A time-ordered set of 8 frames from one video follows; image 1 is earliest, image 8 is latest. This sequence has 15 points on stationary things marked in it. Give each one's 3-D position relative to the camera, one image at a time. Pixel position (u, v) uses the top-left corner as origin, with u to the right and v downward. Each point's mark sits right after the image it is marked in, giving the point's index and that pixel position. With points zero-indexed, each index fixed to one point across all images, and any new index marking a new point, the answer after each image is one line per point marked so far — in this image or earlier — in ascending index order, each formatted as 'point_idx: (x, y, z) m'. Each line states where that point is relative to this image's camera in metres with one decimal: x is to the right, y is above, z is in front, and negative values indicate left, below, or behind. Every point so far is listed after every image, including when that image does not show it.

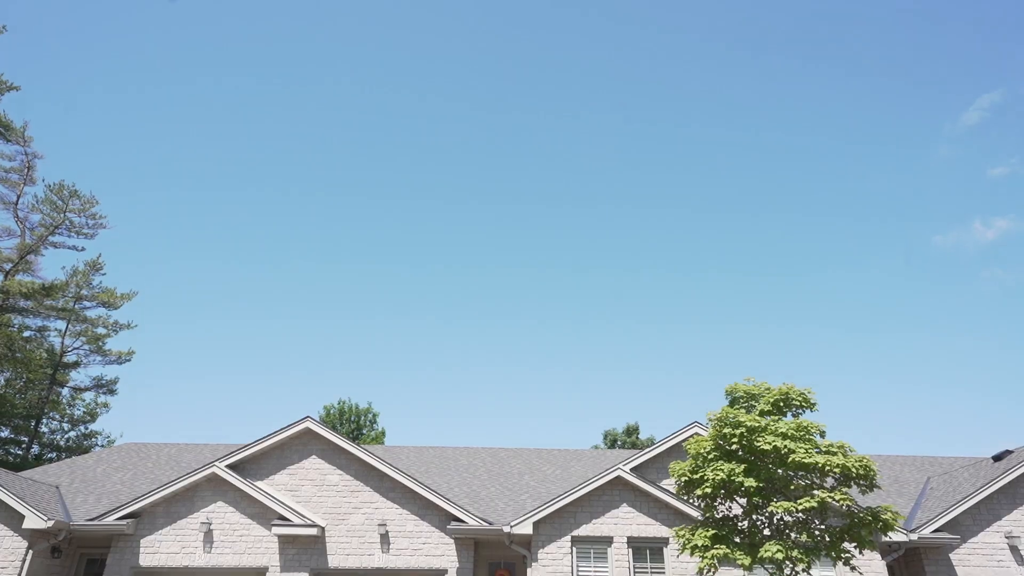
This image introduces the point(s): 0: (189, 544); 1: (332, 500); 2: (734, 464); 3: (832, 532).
0: (-7.2, -5.8, +14.7) m
1: (-4.2, -5.0, +15.3) m
2: (+4.0, -3.1, +11.7) m
3: (+5.6, -4.3, +11.6) m
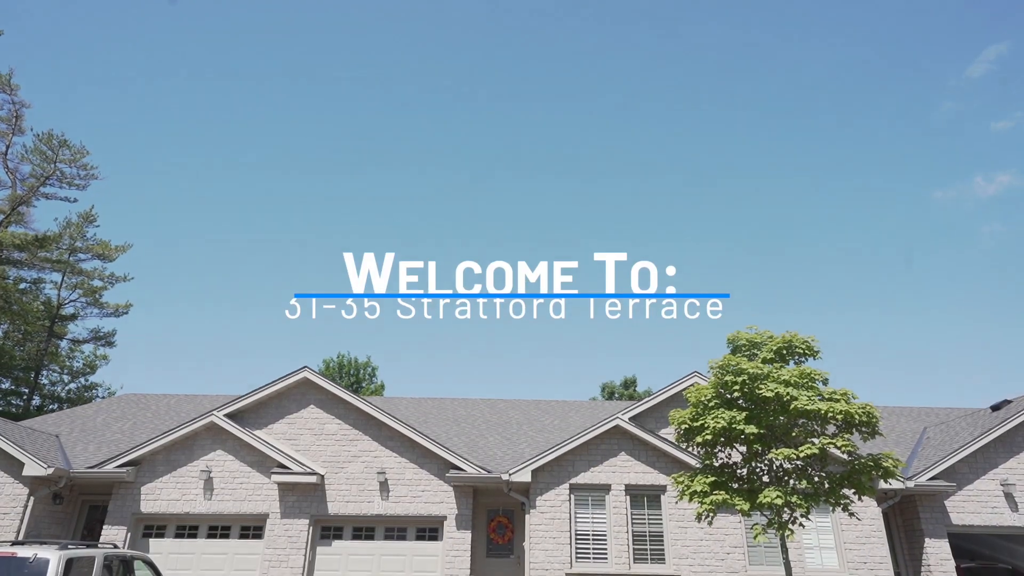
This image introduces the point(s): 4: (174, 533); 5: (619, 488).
0: (-7.2, -4.6, +14.8) m
1: (-4.2, -3.8, +15.3) m
2: (+3.9, -2.2, +11.6) m
3: (+5.6, -3.3, +11.6) m
4: (-7.5, -5.5, +14.7) m
5: (+2.3, -4.5, +14.6) m
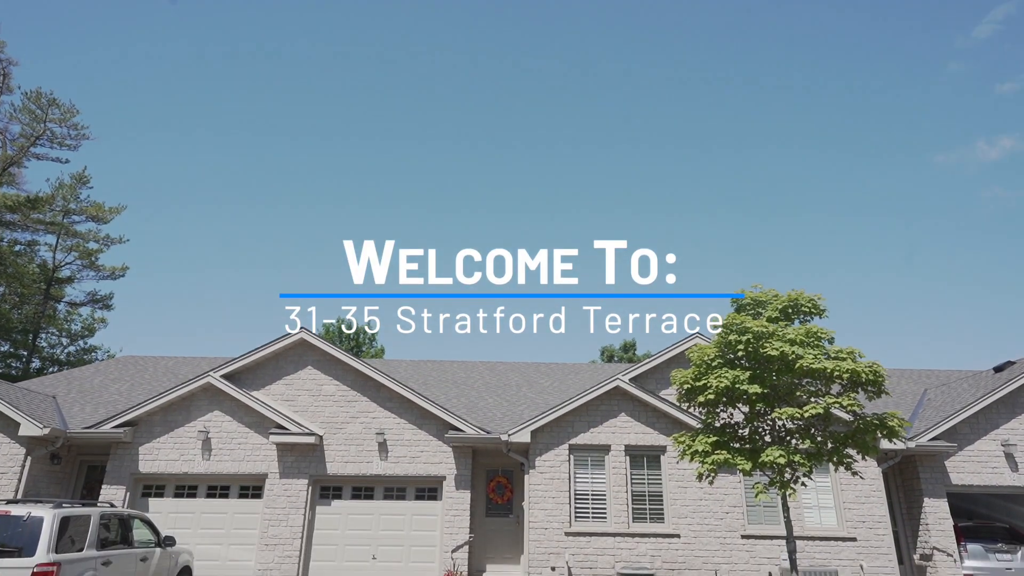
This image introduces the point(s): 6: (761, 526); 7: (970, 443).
0: (-7.2, -3.7, +14.7) m
1: (-4.2, -2.8, +15.2) m
2: (+3.9, -1.4, +11.4) m
3: (+5.6, -2.6, +11.4) m
4: (-7.5, -4.6, +14.7) m
5: (+2.3, -3.5, +14.5) m
6: (+5.3, -5.1, +14.2) m
7: (+11.4, -3.9, +16.4) m
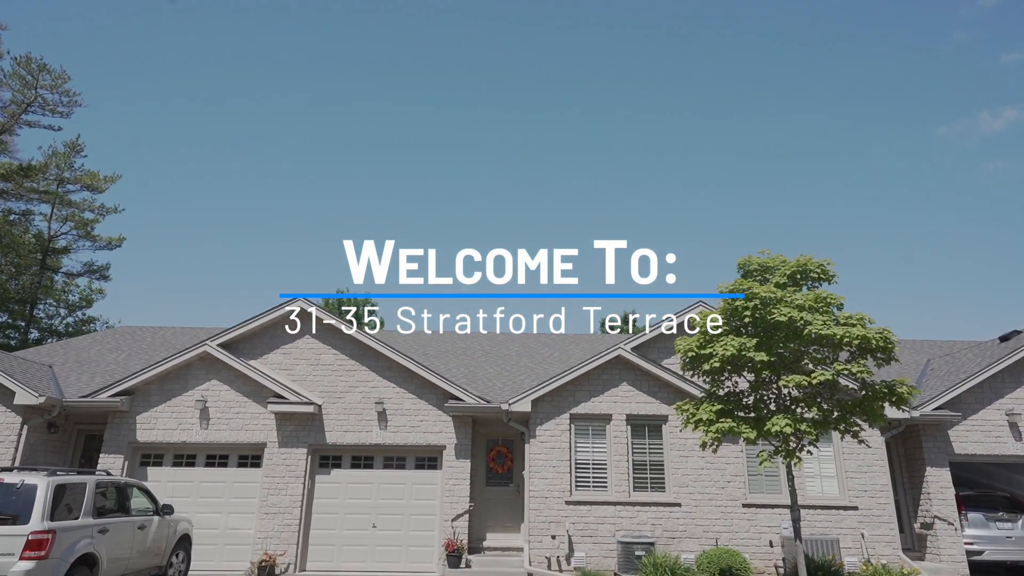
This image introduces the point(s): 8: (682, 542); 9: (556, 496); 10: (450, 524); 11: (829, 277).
0: (-7.2, -3.0, +14.5) m
1: (-4.2, -2.1, +15.0) m
2: (+3.9, -0.9, +11.1) m
3: (+5.6, -2.0, +11.2) m
4: (-7.5, -3.9, +14.6) m
5: (+2.3, -2.8, +14.3) m
6: (+5.3, -4.4, +14.1) m
7: (+11.4, -3.1, +16.3) m
8: (+3.5, -5.2, +13.6) m
9: (+0.9, -4.3, +13.7) m
10: (-1.3, -5.0, +13.8) m
11: (+5.5, +0.2, +11.5) m
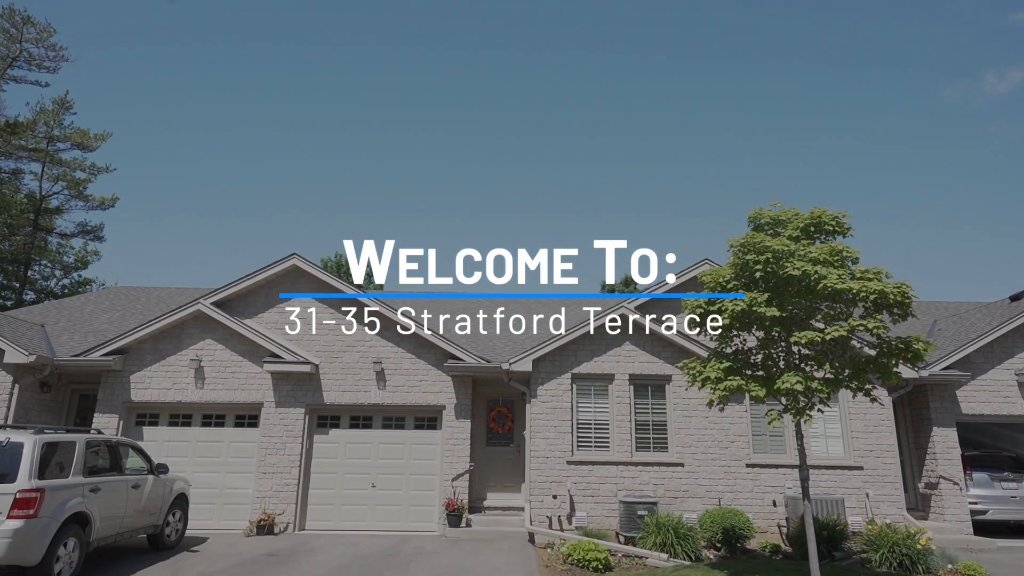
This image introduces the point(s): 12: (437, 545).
0: (-7.2, -2.0, +14.2) m
1: (-4.2, -1.1, +14.6) m
2: (+4.0, -0.1, +10.7) m
3: (+5.7, -1.2, +10.9) m
4: (-7.5, -2.9, +14.3) m
5: (+2.4, -1.9, +14.0) m
6: (+5.4, -3.5, +13.9) m
7: (+11.5, -2.0, +16.0) m
8: (+3.5, -4.3, +13.4) m
9: (+0.9, -3.4, +13.4) m
10: (-1.3, -4.0, +13.6) m
11: (+5.6, +1.0, +11.0) m
12: (-1.4, -4.9, +12.6) m
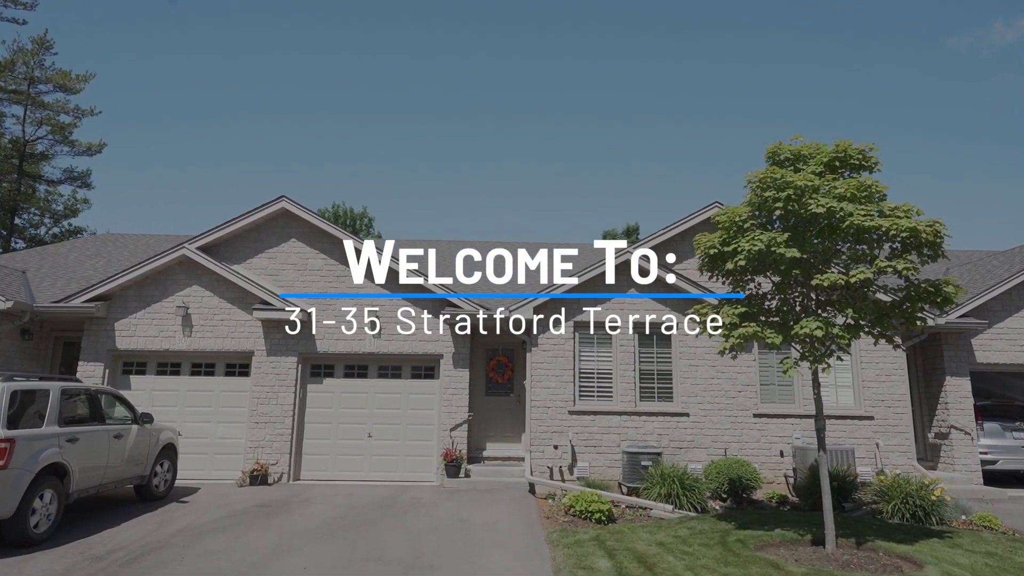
0: (-7.2, -0.8, +13.5) m
1: (-4.2, +0.1, +13.9) m
2: (+4.0, +0.8, +9.9) m
3: (+5.7, -0.3, +10.2) m
4: (-7.5, -1.7, +13.7) m
5: (+2.4, -0.7, +13.3) m
6: (+5.4, -2.4, +13.3) m
7: (+11.5, -0.7, +15.3) m
8: (+3.5, -3.2, +12.9) m
9: (+0.9, -2.3, +12.9) m
10: (-1.3, -2.9, +13.1) m
11: (+5.6, +1.9, +10.1) m
12: (-1.4, -3.8, +12.2) m
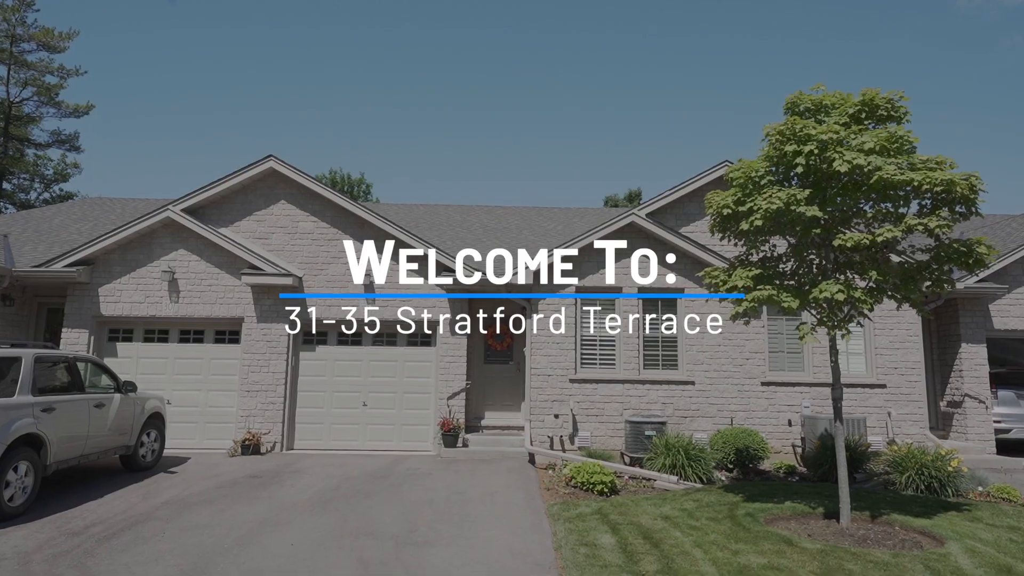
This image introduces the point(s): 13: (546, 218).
0: (-7.2, -0.1, +12.9) m
1: (-4.2, +0.9, +13.2) m
2: (+3.9, +1.4, +9.2) m
3: (+5.6, +0.3, +9.5) m
4: (-7.5, -1.0, +13.1) m
5: (+2.3, 0.0, +12.7) m
6: (+5.3, -1.6, +12.8) m
7: (+11.4, +0.1, +14.7) m
8: (+3.5, -2.5, +12.4) m
9: (+0.9, -1.6, +12.4) m
10: (-1.3, -2.2, +12.6) m
11: (+5.5, +2.5, +9.4) m
12: (-1.4, -3.2, +11.7) m
13: (+1.0, +2.1, +18.2) m
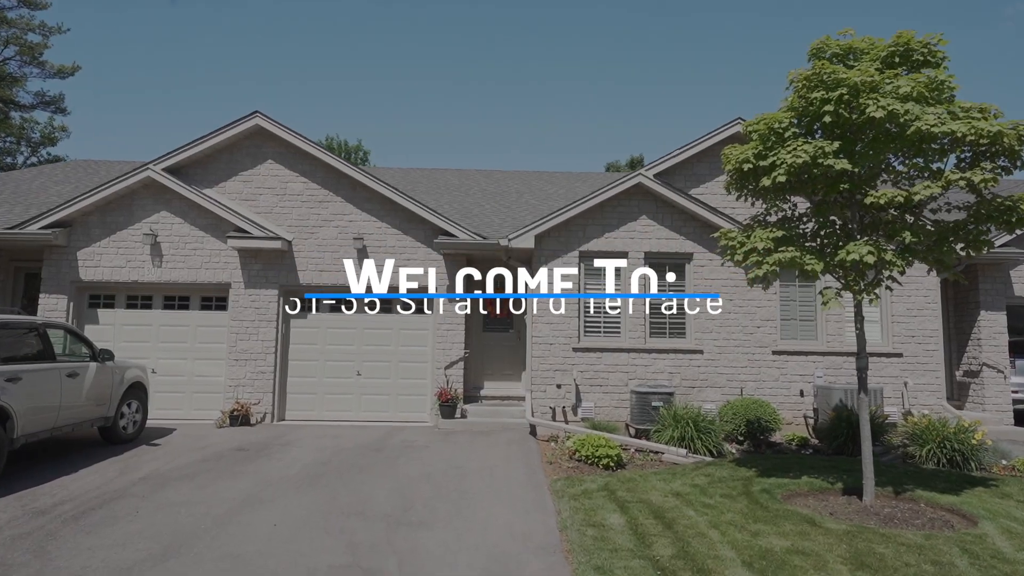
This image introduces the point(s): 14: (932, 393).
0: (-7.2, +0.6, +12.2) m
1: (-4.2, +1.6, +12.4) m
2: (+4.0, +1.9, +8.4) m
3: (+5.7, +0.8, +8.8) m
4: (-7.5, -0.3, +12.4) m
5: (+2.4, +0.6, +11.9) m
6: (+5.4, -1.0, +12.1) m
7: (+11.5, +0.8, +14.0) m
8: (+3.5, -1.9, +11.8) m
9: (+0.9, -0.9, +11.7) m
10: (-1.3, -1.5, +11.9) m
11: (+5.6, +3.0, +8.5) m
12: (-1.4, -2.5, +11.1) m
13: (+1.0, +3.1, +17.4) m
14: (+8.5, -2.1, +13.3) m
